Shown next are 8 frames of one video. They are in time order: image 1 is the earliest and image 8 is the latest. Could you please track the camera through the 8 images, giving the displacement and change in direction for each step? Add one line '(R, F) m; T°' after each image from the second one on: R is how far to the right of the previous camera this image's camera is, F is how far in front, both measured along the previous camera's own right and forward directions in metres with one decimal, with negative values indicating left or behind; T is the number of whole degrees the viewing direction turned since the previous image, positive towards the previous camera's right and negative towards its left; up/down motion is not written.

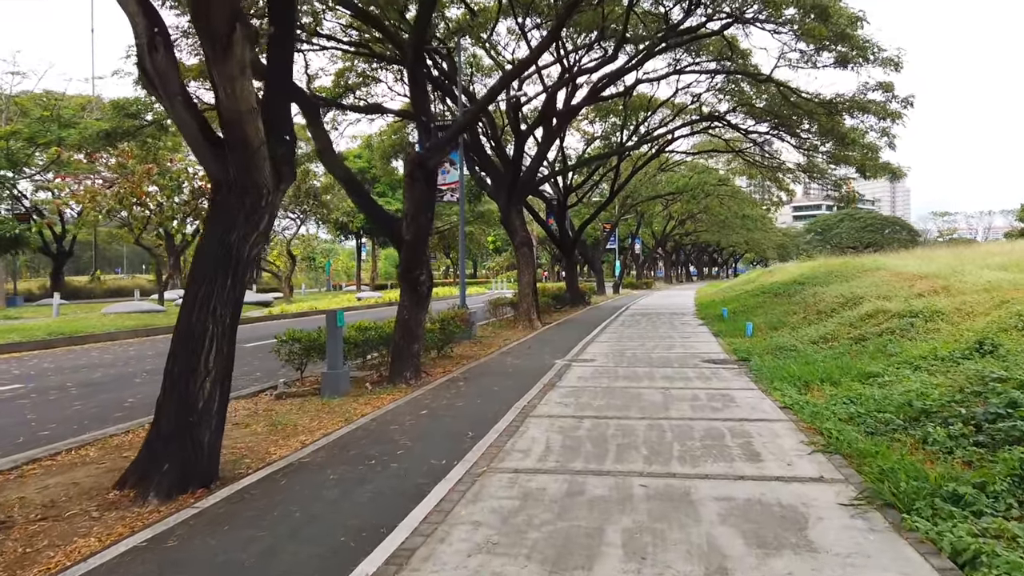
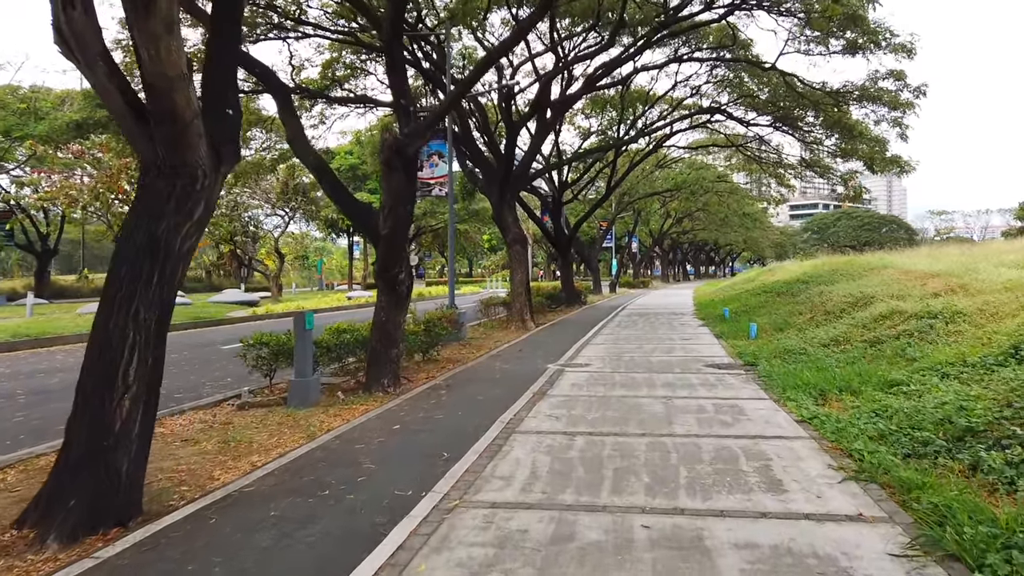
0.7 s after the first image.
(+0.1, +0.9) m; 0°
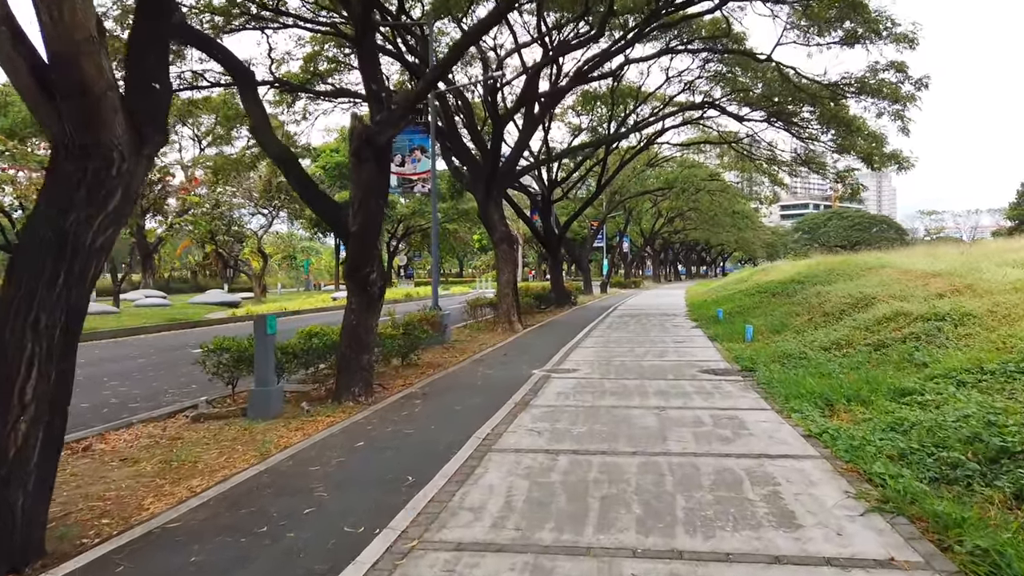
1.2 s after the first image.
(+0.1, +0.7) m; +1°
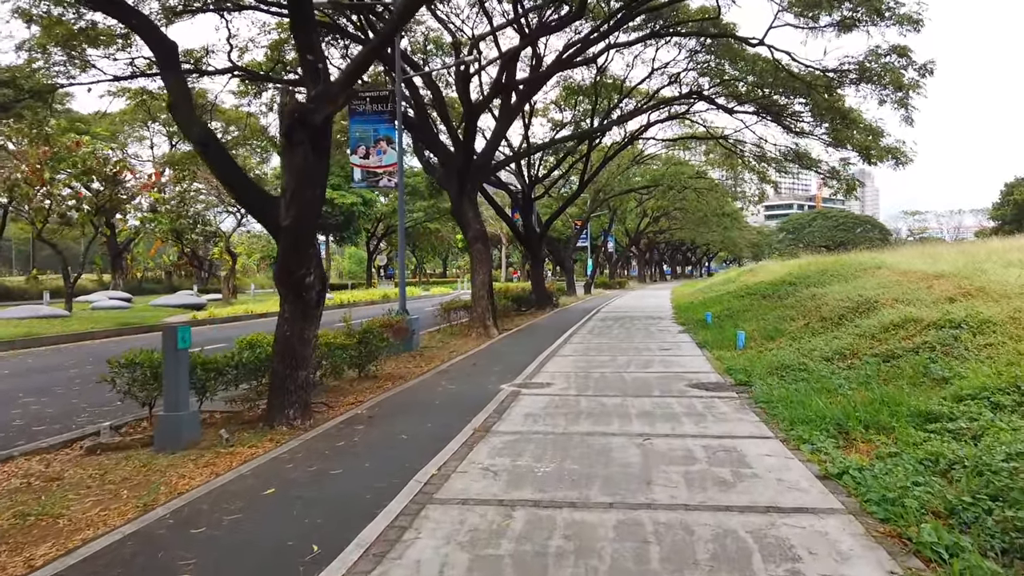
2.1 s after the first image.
(+0.3, +1.2) m; +1°
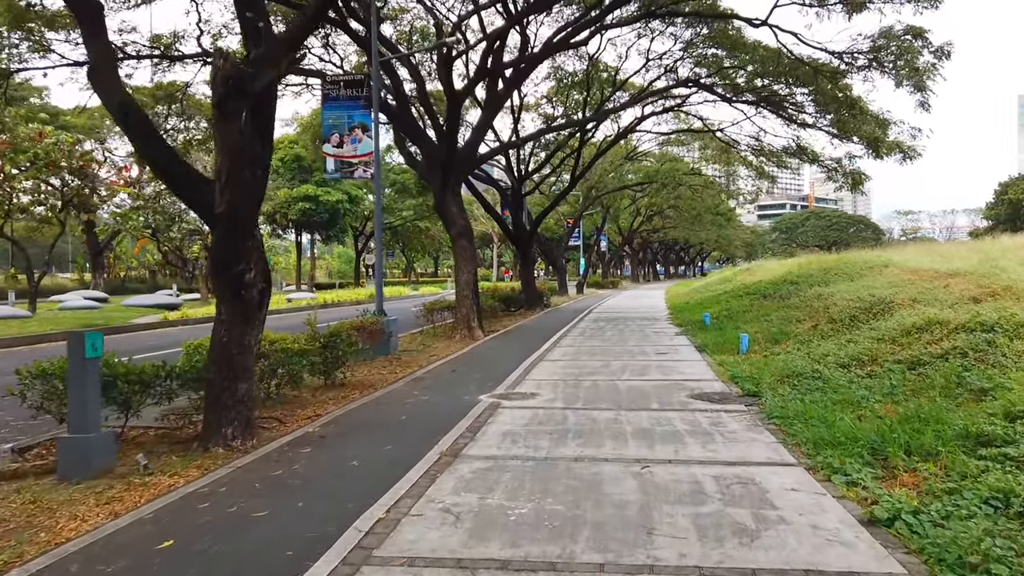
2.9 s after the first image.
(+0.1, +1.1) m; +1°
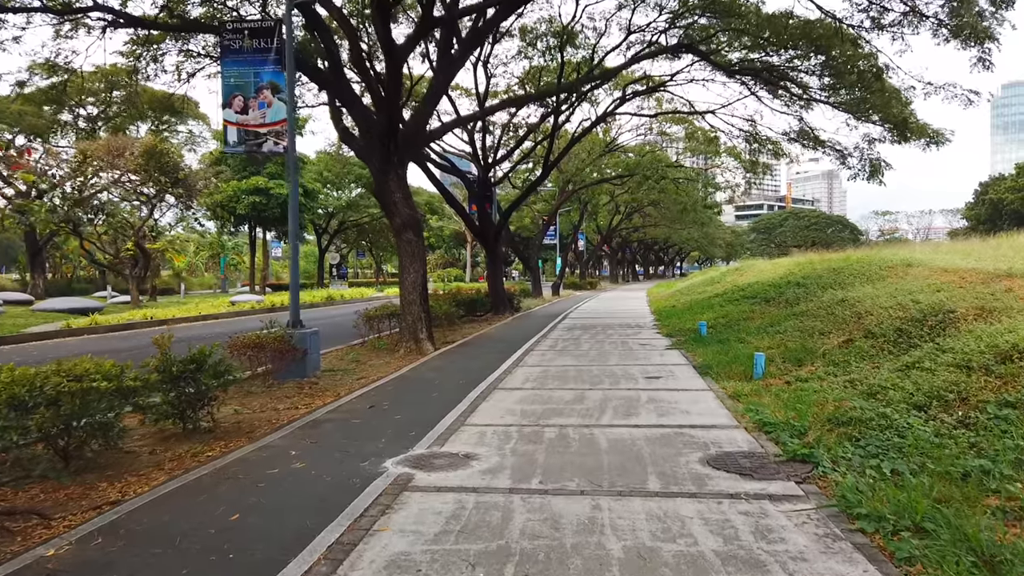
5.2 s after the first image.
(+0.4, +2.9) m; +2°
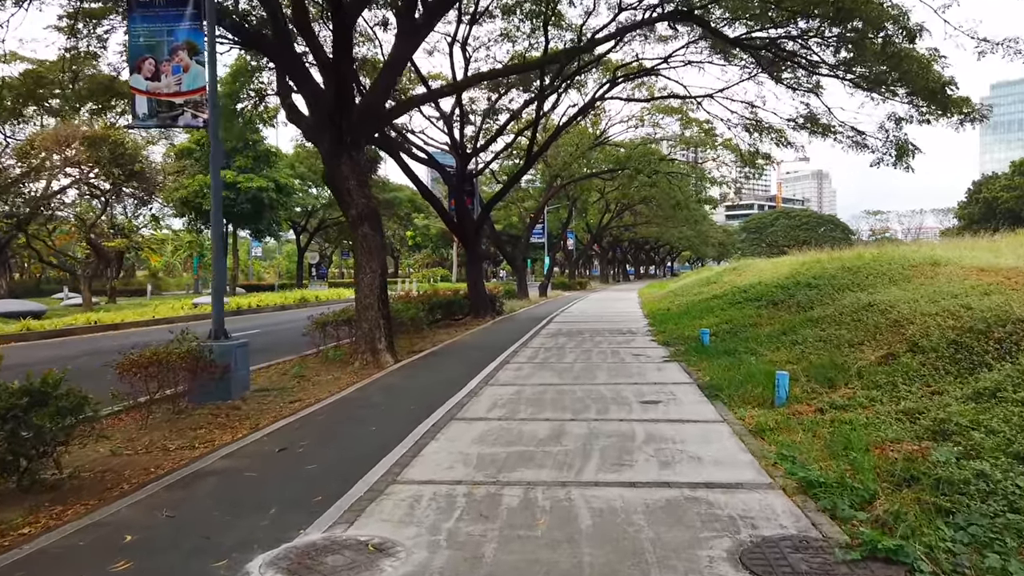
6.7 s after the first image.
(+0.3, +1.9) m; +1°
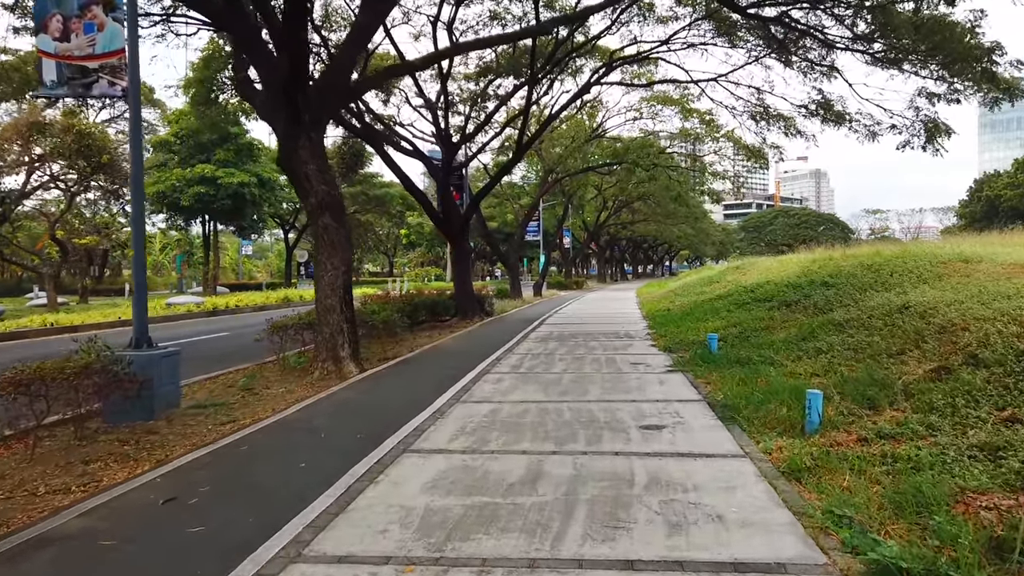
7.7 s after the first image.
(+0.2, +1.4) m; 0°
